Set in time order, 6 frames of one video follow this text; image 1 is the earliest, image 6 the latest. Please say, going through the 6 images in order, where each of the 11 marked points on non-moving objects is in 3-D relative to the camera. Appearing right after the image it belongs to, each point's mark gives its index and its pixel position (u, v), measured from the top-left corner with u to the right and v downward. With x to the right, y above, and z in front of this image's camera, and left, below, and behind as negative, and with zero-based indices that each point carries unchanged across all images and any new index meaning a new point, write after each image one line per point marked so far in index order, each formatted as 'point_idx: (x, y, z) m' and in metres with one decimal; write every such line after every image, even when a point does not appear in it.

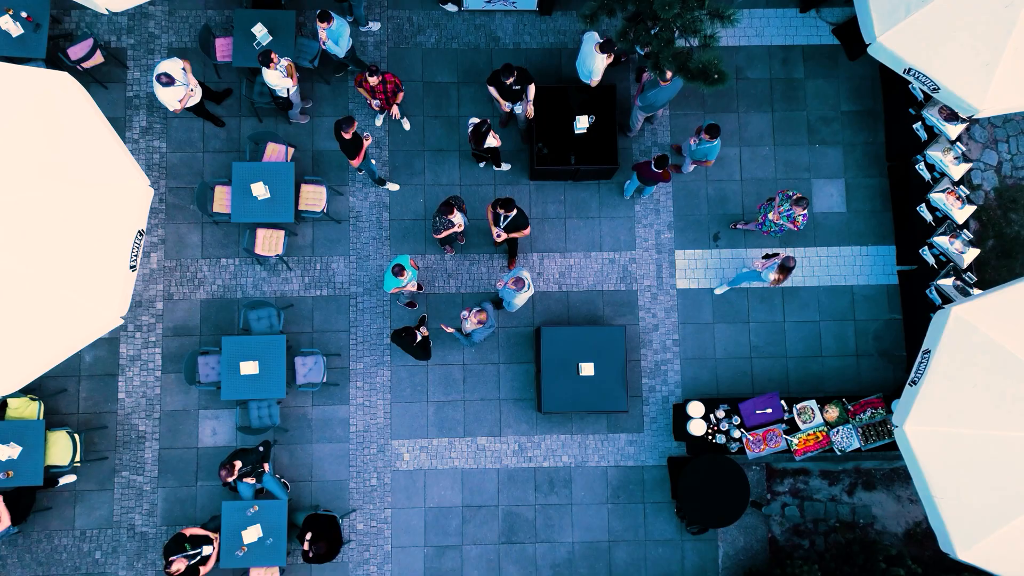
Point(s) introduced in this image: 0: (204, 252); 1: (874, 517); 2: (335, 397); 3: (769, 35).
0: (-2.1, +0.2, +7.7) m
1: (+2.5, -1.6, +7.6) m
2: (-1.2, -0.7, +7.6) m
3: (+1.9, +1.8, +8.1) m
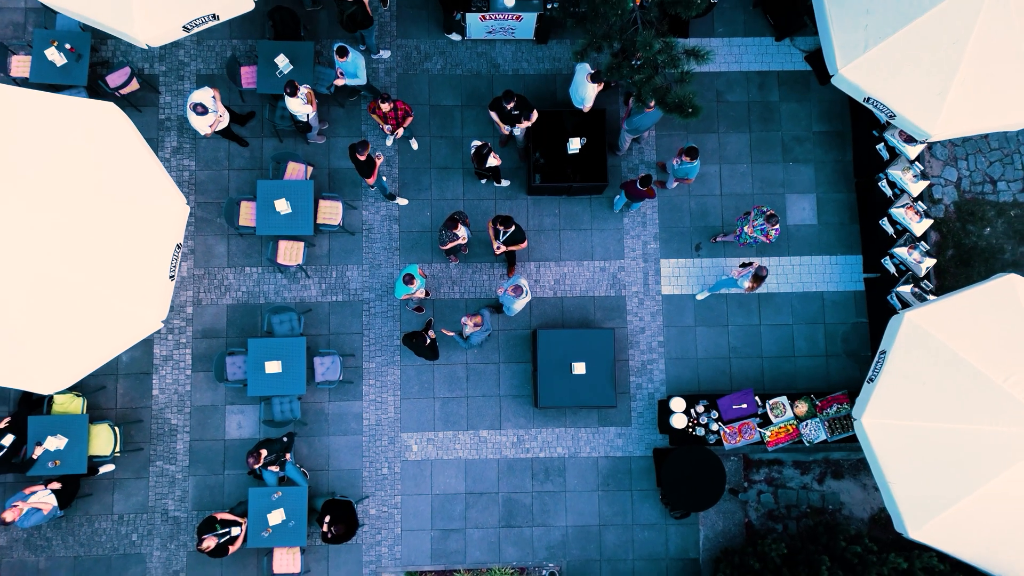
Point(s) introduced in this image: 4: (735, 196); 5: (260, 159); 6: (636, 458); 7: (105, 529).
0: (-2.1, +0.2, +8.4) m
1: (+2.5, -1.6, +8.3) m
2: (-1.2, -0.8, +8.3) m
3: (+1.9, +1.8, +8.8) m
4: (+1.7, +0.7, +8.7) m
5: (-1.9, +1.0, +8.5) m
6: (+0.9, -1.3, +8.3) m
7: (-2.9, -1.7, +8.1) m
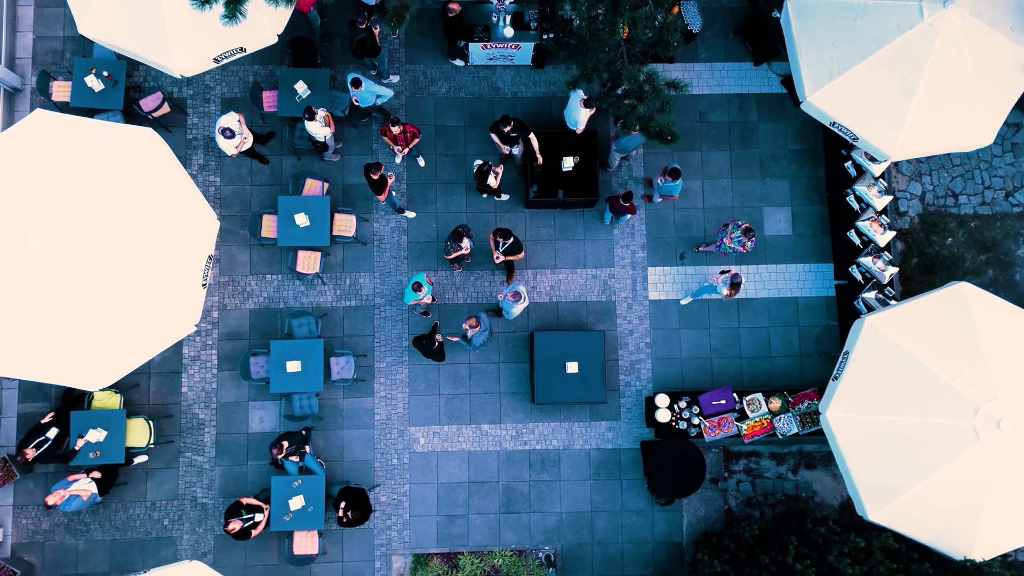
0: (-2.1, +0.1, +9.2) m
1: (+2.5, -1.7, +9.1) m
2: (-1.2, -0.8, +9.1) m
3: (+1.9, +1.8, +9.6) m
4: (+1.7, +0.7, +9.4) m
5: (-1.9, +0.9, +9.3) m
6: (+0.9, -1.3, +9.1) m
7: (-2.9, -1.8, +8.8) m
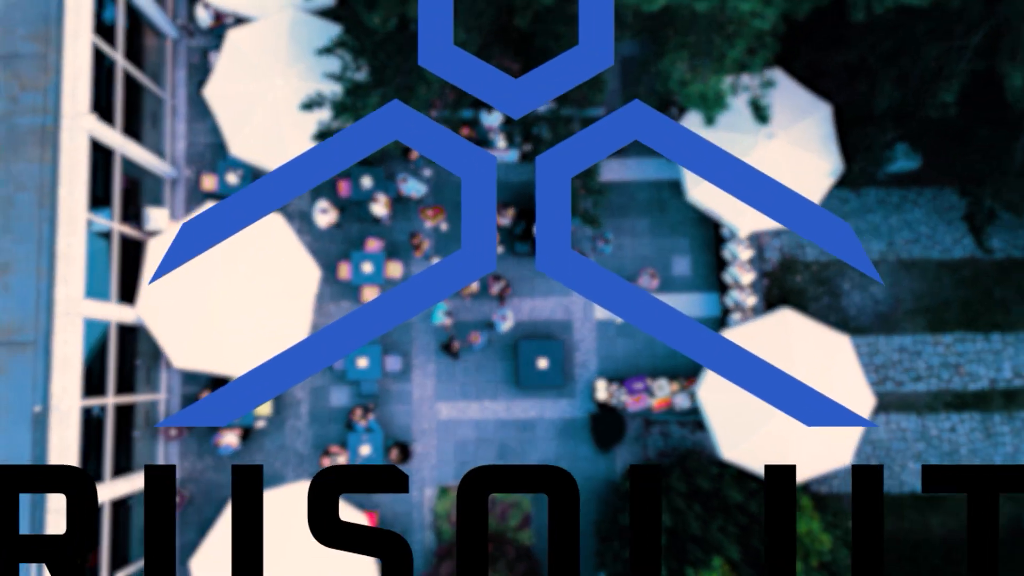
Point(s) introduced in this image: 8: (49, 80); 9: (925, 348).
0: (-2.2, -0.1, +13.8) m
1: (+2.4, -1.9, +13.7) m
2: (-1.3, -1.1, +13.7) m
3: (+1.8, +1.5, +14.3) m
4: (+1.6, +0.4, +14.1) m
5: (-2.0, +0.6, +13.9) m
6: (+0.8, -1.6, +13.8) m
7: (-3.0, -2.1, +13.5) m
8: (-4.5, +2.0, +10.9) m
9: (+5.2, -0.7, +14.1) m
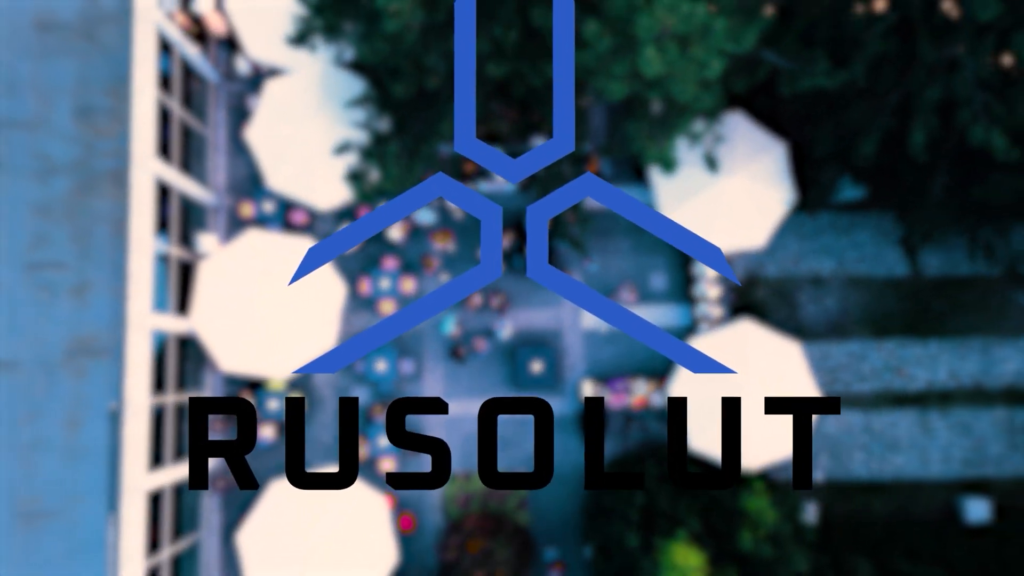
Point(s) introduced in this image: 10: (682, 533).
0: (-2.3, -0.3, +15.9) m
1: (+2.3, -2.1, +15.8) m
2: (-1.3, -1.3, +15.8) m
3: (+1.7, +1.3, +16.3) m
4: (+1.6, +0.2, +16.2) m
5: (-2.1, +0.5, +16.0) m
6: (+0.8, -1.8, +15.8) m
7: (-3.1, -2.3, +15.6) m
8: (-4.5, +1.8, +12.9) m
9: (+5.2, -0.9, +16.2) m
10: (+1.9, -2.8, +12.6) m
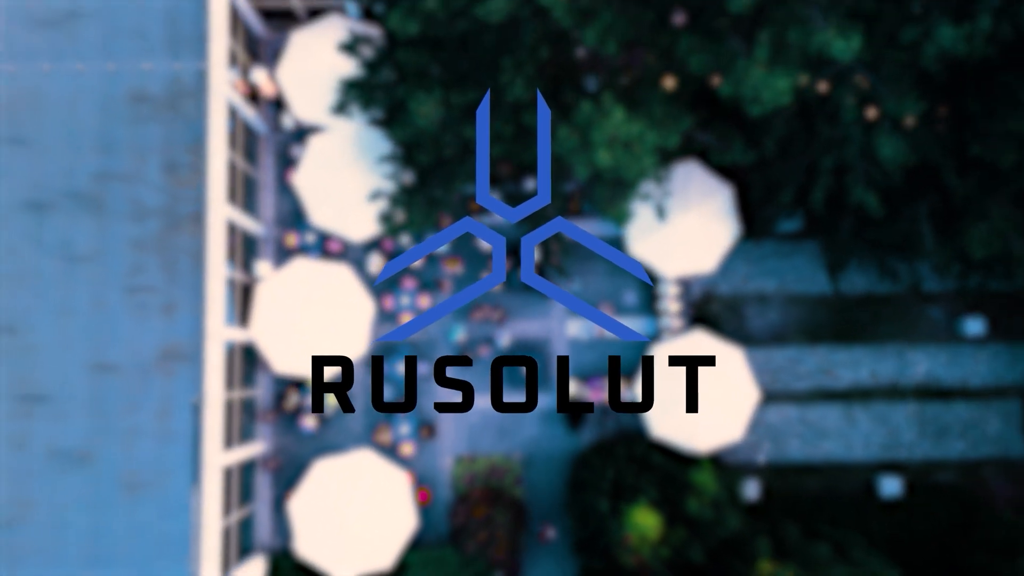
0: (-2.3, -0.6, +19.3) m
1: (+2.3, -2.4, +19.2) m
2: (-1.4, -1.6, +19.2) m
3: (+1.7, +1.0, +19.8) m
4: (+1.6, -0.1, +19.6) m
5: (-2.1, +0.2, +19.4) m
6: (+0.7, -2.1, +19.3) m
7: (-3.1, -2.5, +19.0) m
8: (-4.6, +1.6, +16.4) m
9: (+5.2, -1.2, +19.6) m
10: (+1.9, -3.0, +16.0) m
